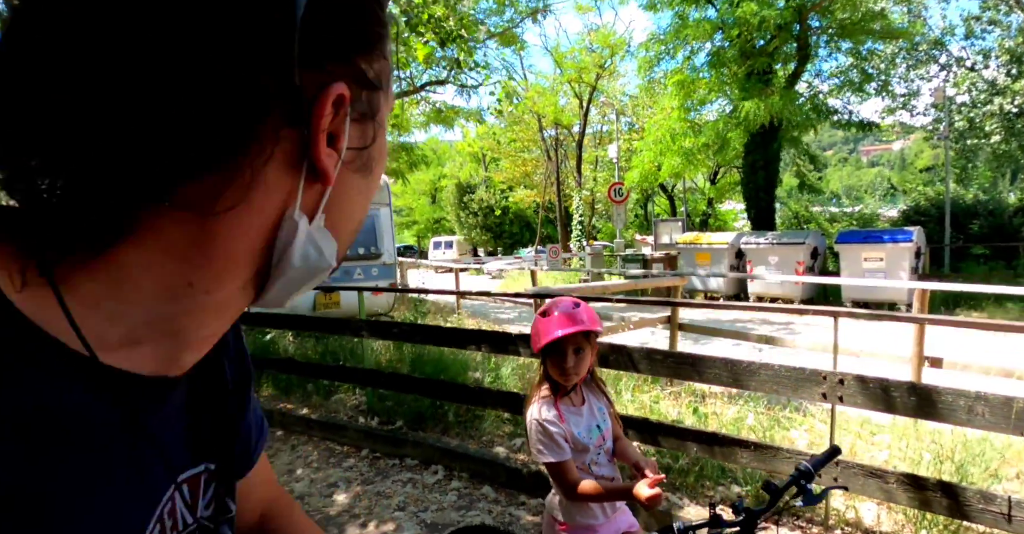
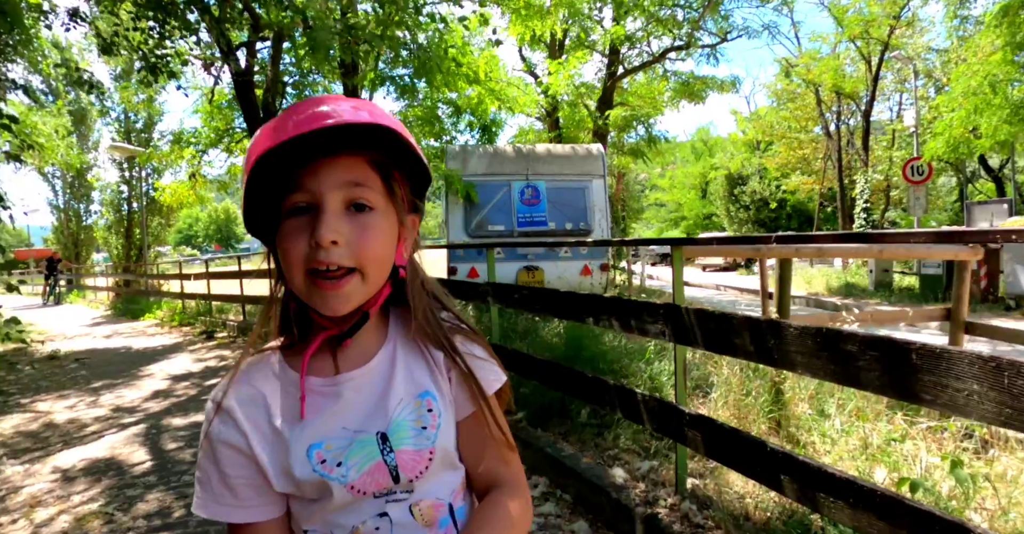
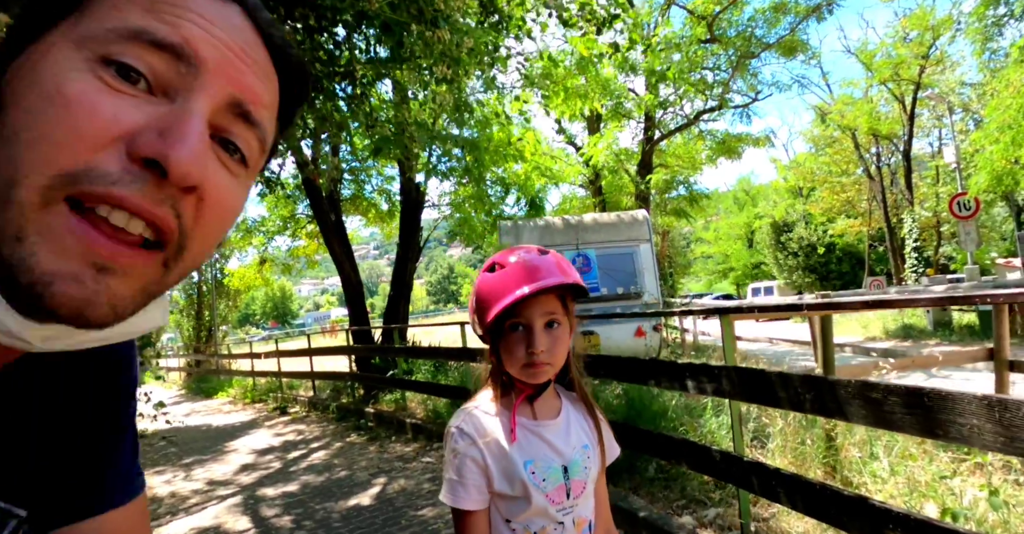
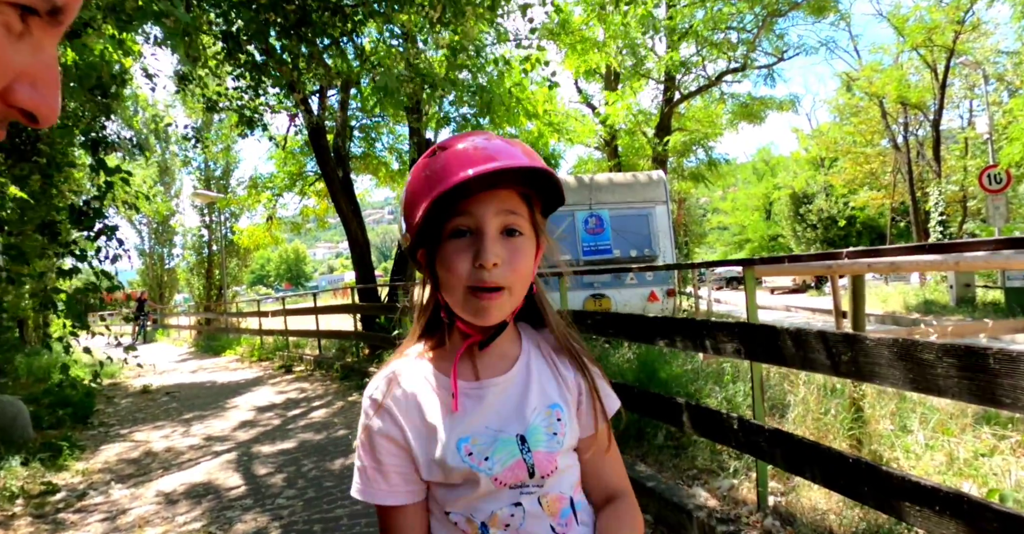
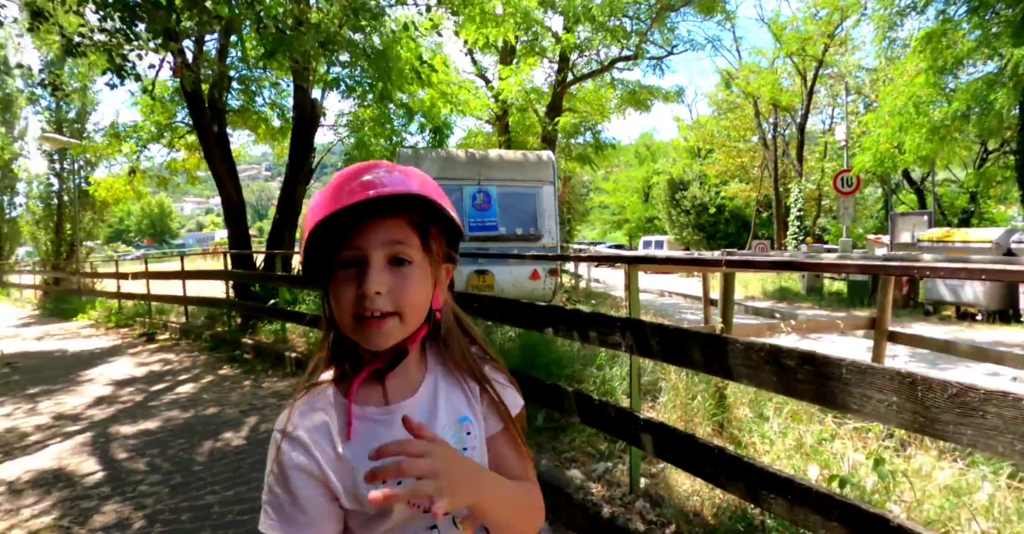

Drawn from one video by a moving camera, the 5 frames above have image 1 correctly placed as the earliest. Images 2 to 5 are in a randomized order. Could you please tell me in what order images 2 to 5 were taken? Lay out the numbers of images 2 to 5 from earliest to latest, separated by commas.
5, 2, 4, 3
